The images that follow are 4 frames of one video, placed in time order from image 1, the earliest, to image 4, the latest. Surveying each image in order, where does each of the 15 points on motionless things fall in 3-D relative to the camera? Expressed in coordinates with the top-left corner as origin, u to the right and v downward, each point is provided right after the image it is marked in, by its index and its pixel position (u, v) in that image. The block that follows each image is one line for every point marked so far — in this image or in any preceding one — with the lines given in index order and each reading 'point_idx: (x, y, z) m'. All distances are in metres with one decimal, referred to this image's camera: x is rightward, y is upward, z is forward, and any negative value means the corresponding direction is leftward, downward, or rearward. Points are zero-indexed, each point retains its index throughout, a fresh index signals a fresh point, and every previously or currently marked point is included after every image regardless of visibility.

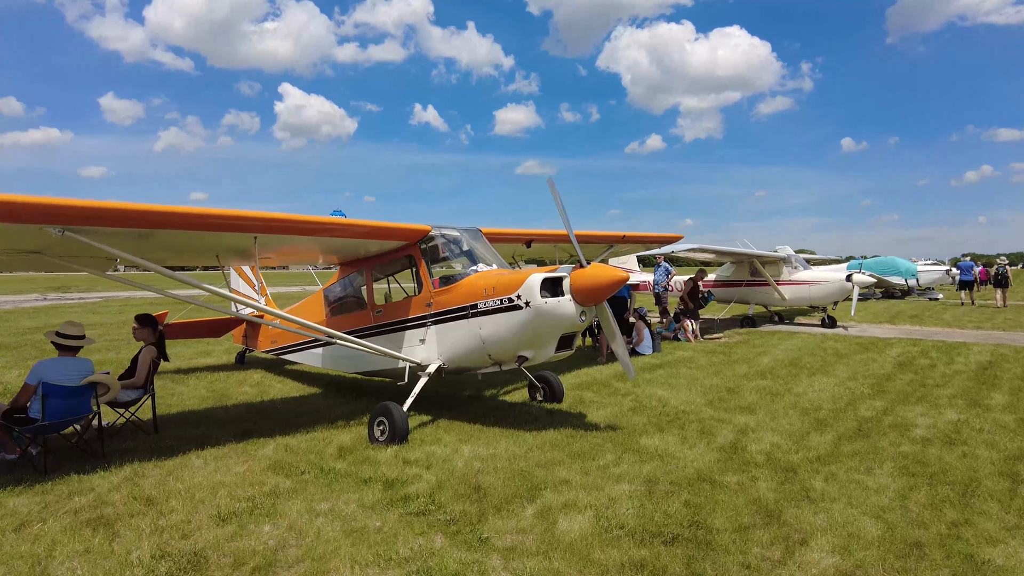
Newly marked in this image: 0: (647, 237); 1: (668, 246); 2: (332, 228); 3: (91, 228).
0: (+1.5, +0.6, +7.1) m
1: (+2.5, +0.7, +10.3) m
2: (-1.3, +0.4, +4.7) m
3: (-2.5, +0.3, +3.7) m
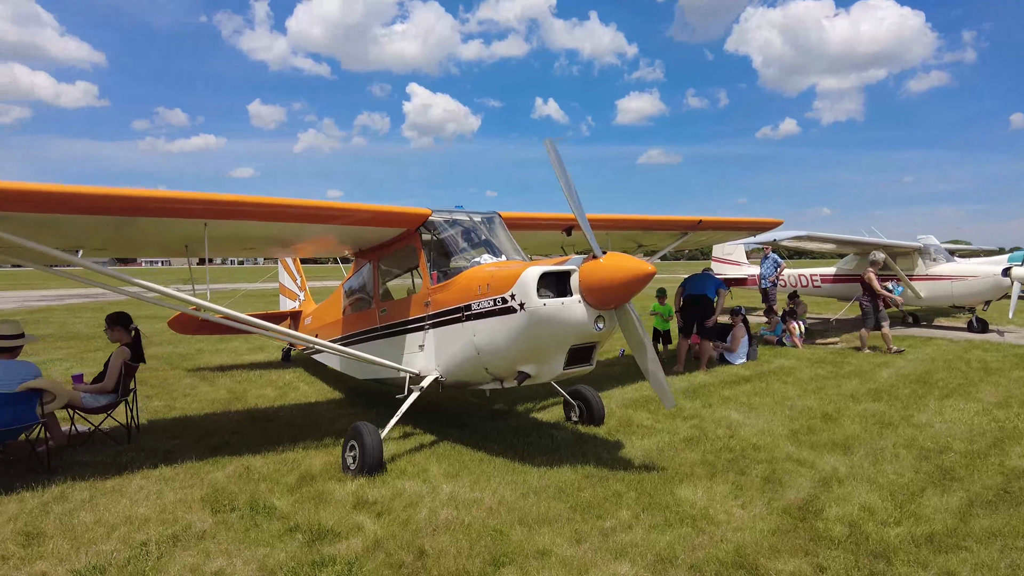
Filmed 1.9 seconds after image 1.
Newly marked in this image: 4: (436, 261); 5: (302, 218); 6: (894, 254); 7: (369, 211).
0: (+2.0, +0.6, +5.9) m
1: (+3.6, +0.7, +8.8) m
2: (-1.2, +0.5, +4.0) m
3: (-2.5, +0.4, +3.3) m
4: (-0.5, +0.2, +4.0) m
5: (-1.3, +0.4, +4.1) m
6: (+5.6, +0.5, +9.2) m
7: (-0.9, +0.5, +3.9) m
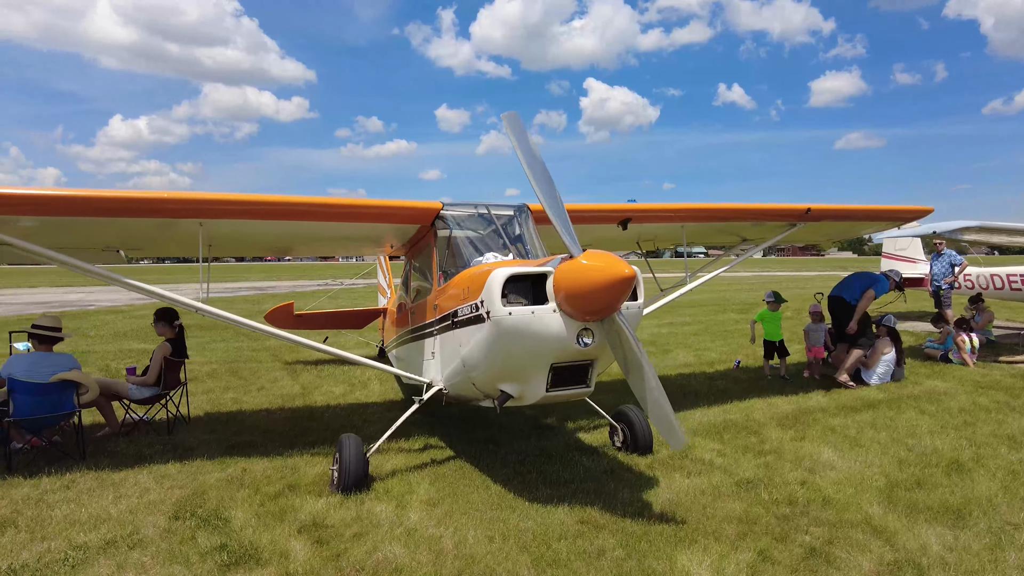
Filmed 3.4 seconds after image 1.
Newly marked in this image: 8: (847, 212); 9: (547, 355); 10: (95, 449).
0: (+2.6, +0.6, +4.8) m
1: (+4.9, +0.7, +7.2) m
2: (-1.0, +0.5, +3.9) m
3: (-2.4, +0.4, +3.5) m
4: (-0.3, +0.2, +3.6) m
5: (-1.1, +0.4, +3.9) m
6: (+6.9, +0.4, +7.1) m
7: (-0.7, +0.5, +3.7) m
8: (+2.5, +0.6, +4.8) m
9: (+0.1, -0.3, +2.5) m
10: (-2.4, -0.9, +3.7) m
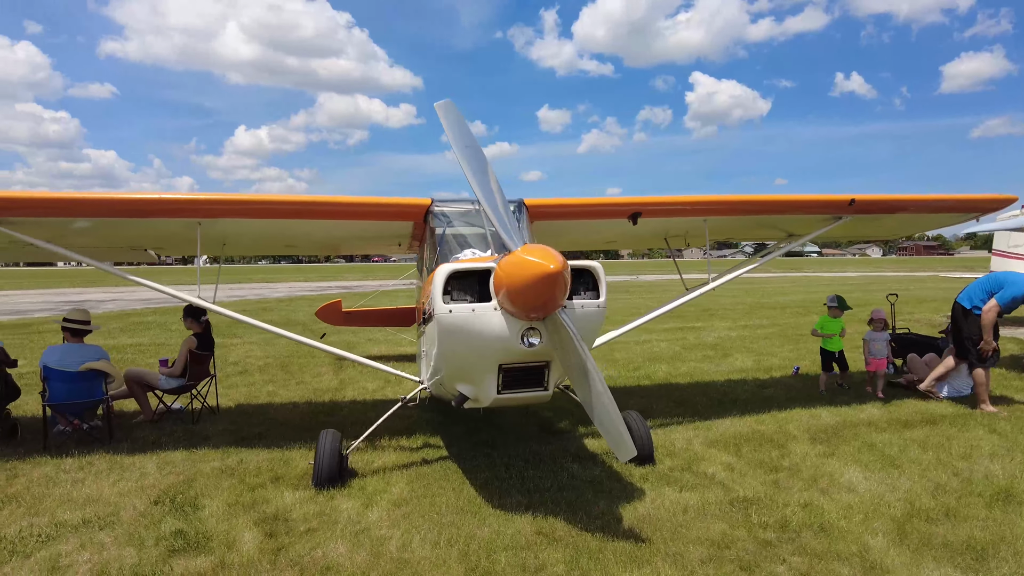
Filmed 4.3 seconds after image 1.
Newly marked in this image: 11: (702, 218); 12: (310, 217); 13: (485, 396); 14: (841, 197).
0: (+2.7, +0.6, +4.3) m
1: (+5.4, +0.7, +6.3) m
2: (-1.0, +0.5, +3.9) m
3: (-2.5, +0.4, +3.8) m
4: (-0.4, +0.2, +3.5) m
5: (-1.1, +0.5, +4.0) m
6: (+7.3, +0.4, +5.8) m
7: (-0.8, +0.5, +3.7) m
8: (+2.6, +0.6, +4.2) m
9: (-0.1, -0.3, +2.4) m
10: (-2.4, -0.9, +4.0) m
11: (+1.3, +0.5, +4.2) m
12: (-1.2, +0.5, +3.9) m
13: (-0.1, -0.4, +2.6) m
14: (+2.3, +0.6, +4.2) m
